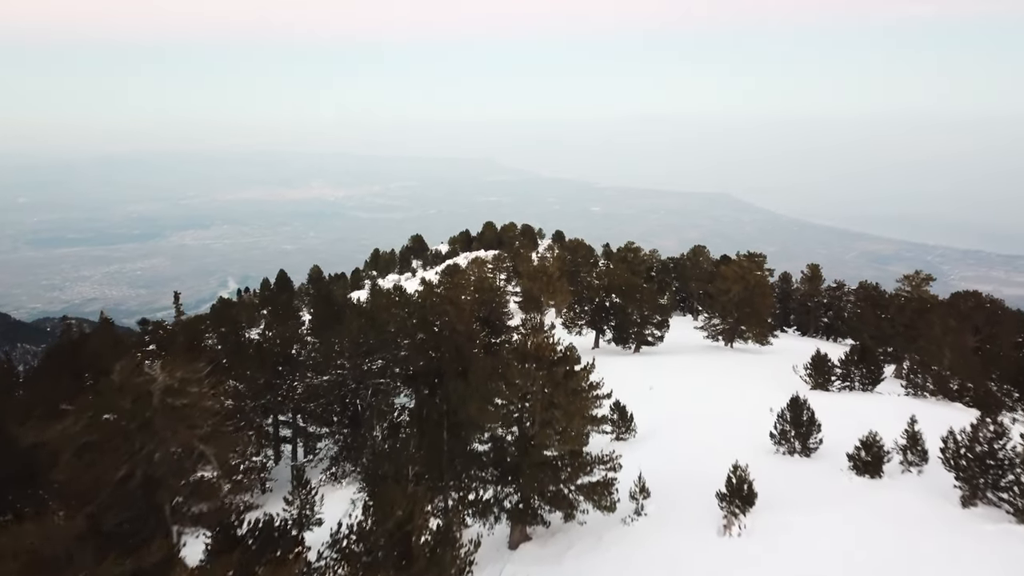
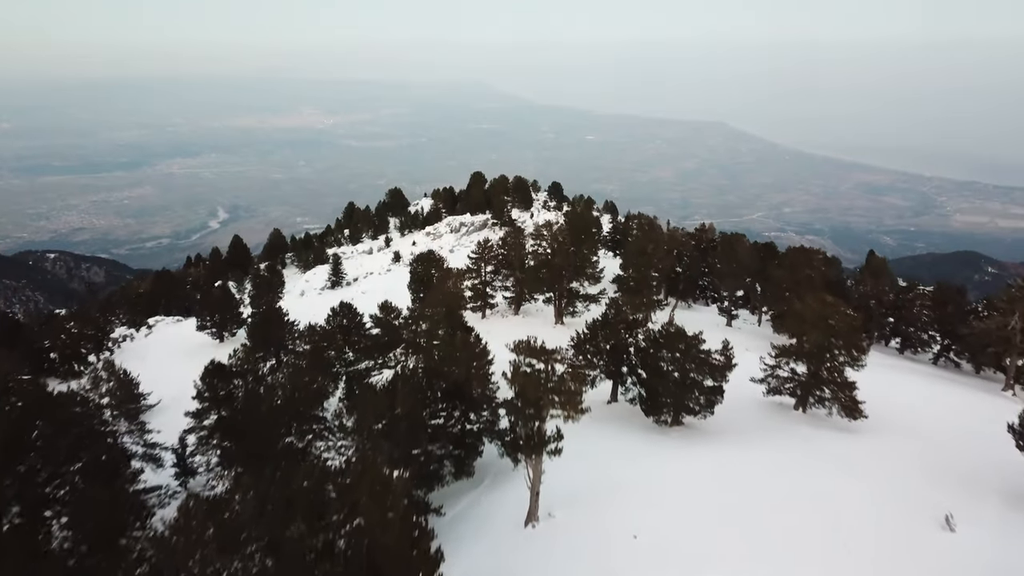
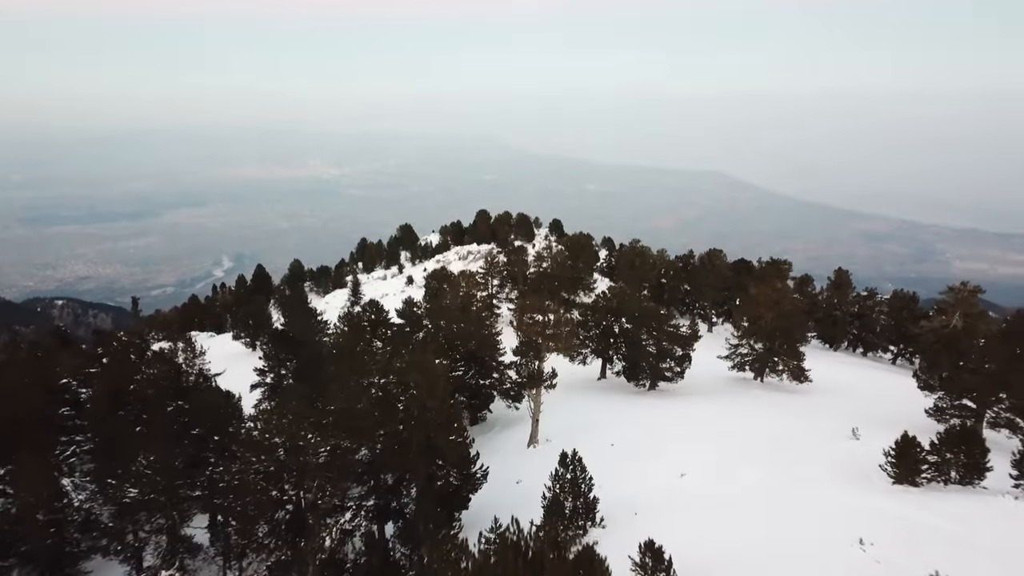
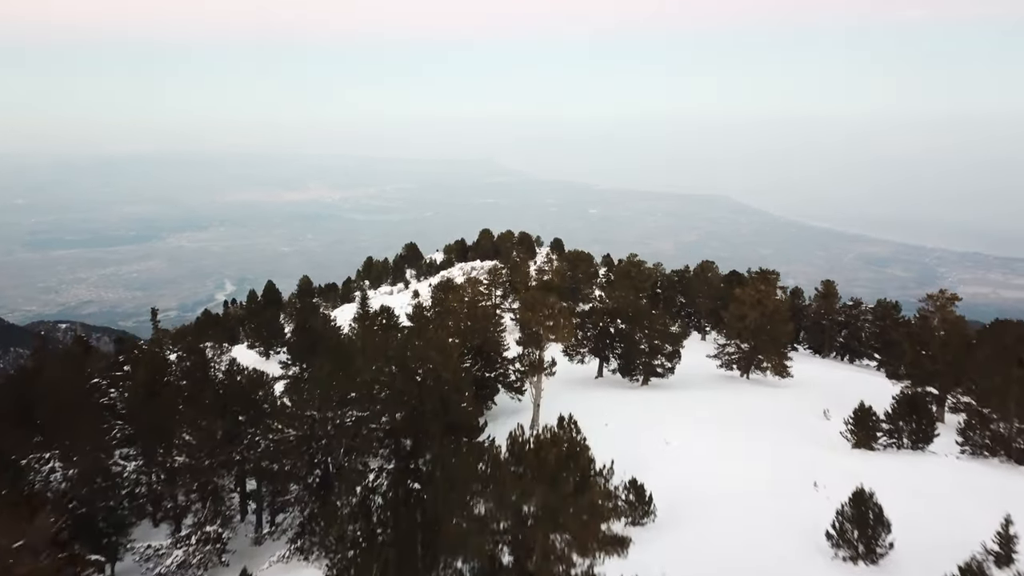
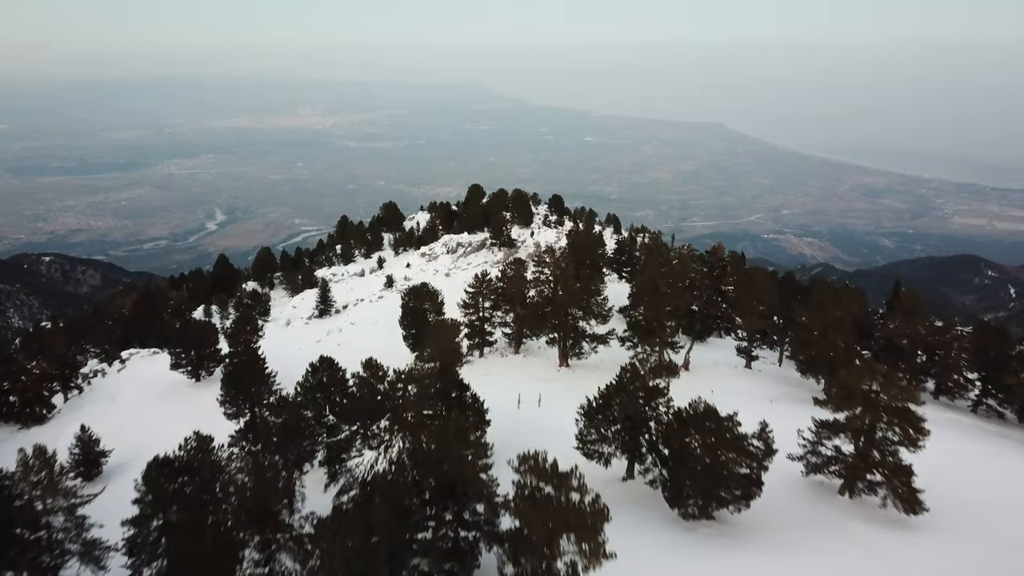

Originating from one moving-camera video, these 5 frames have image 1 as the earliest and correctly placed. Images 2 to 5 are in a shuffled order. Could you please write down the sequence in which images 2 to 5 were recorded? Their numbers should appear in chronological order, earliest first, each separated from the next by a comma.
4, 3, 2, 5
